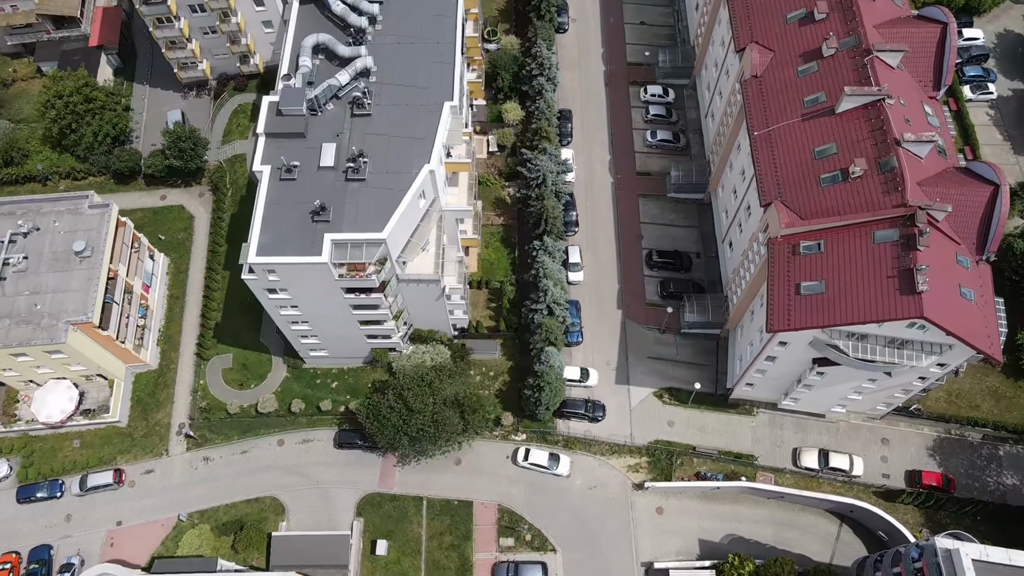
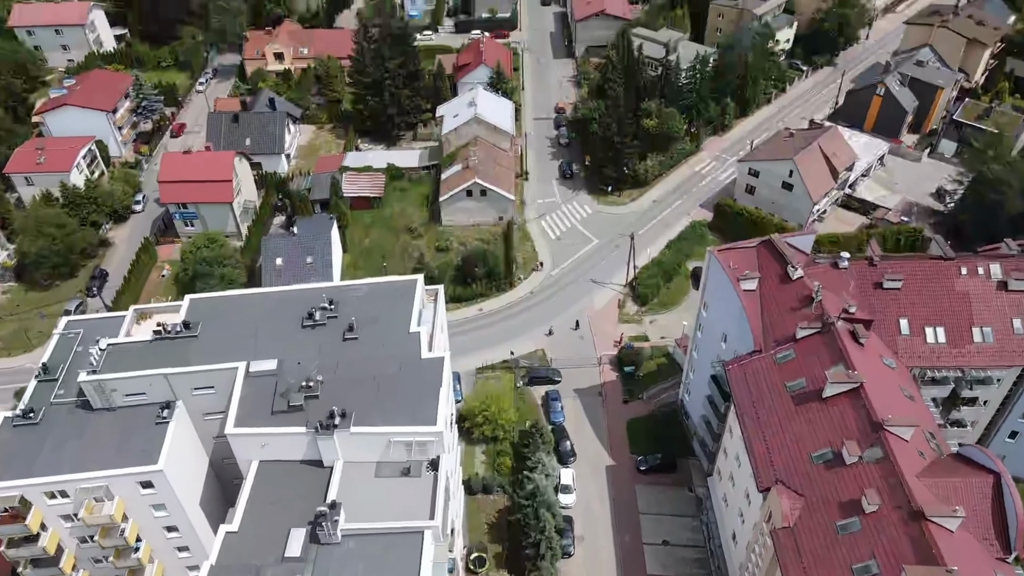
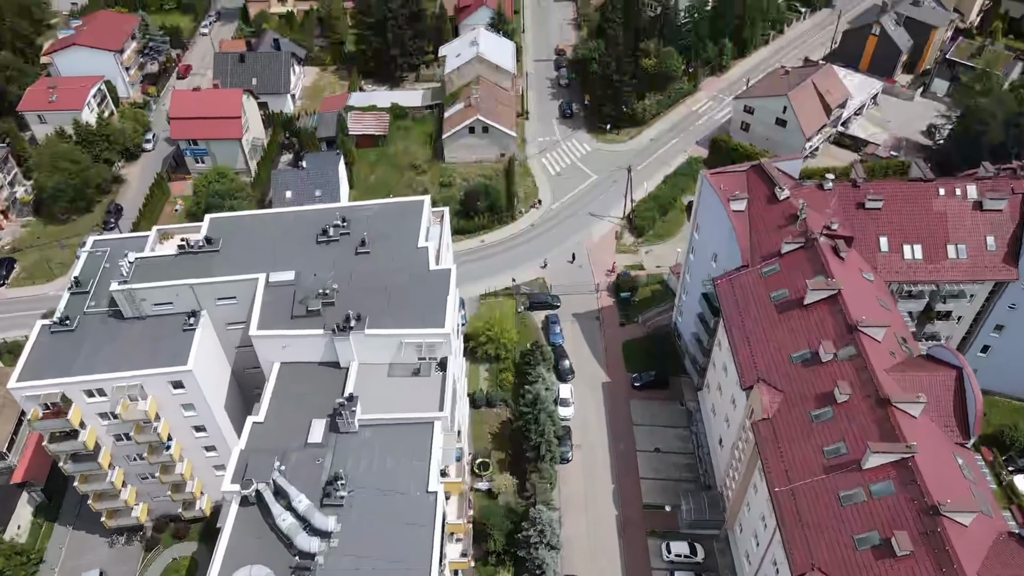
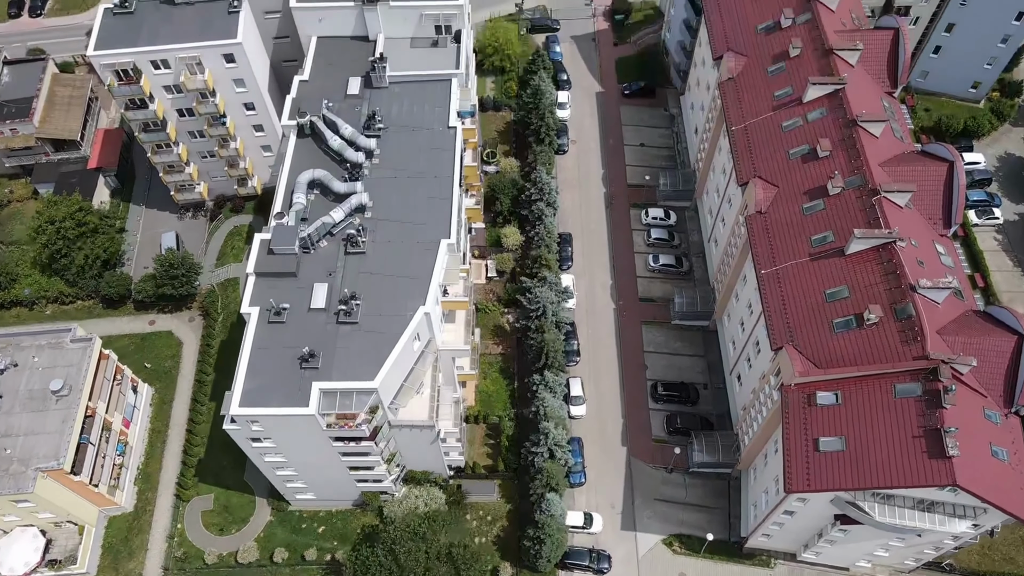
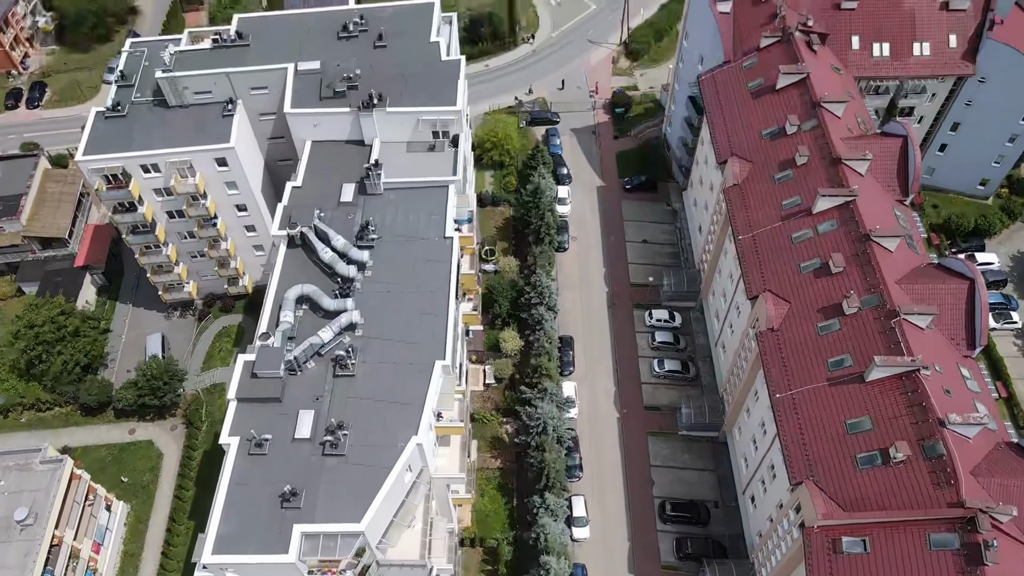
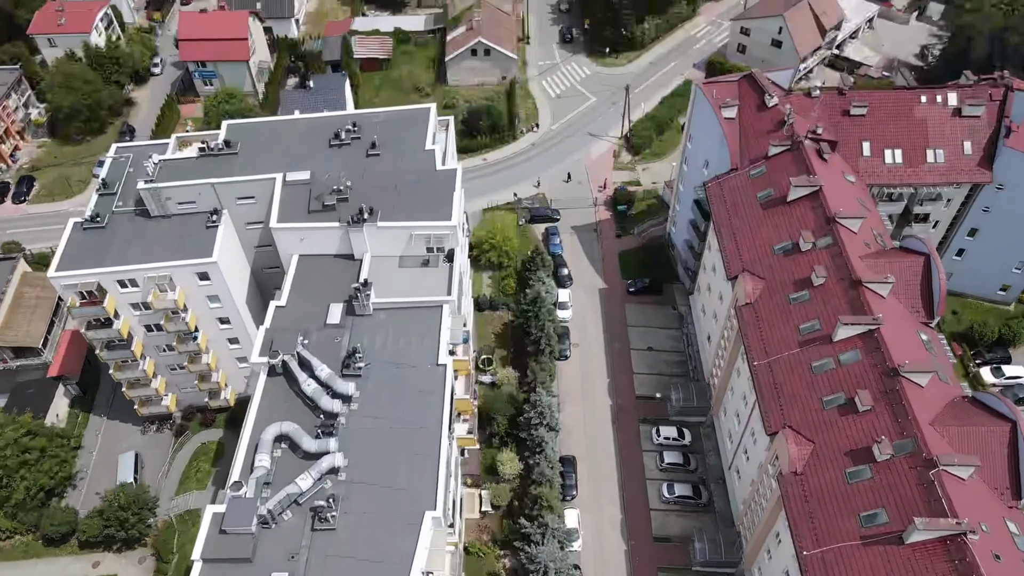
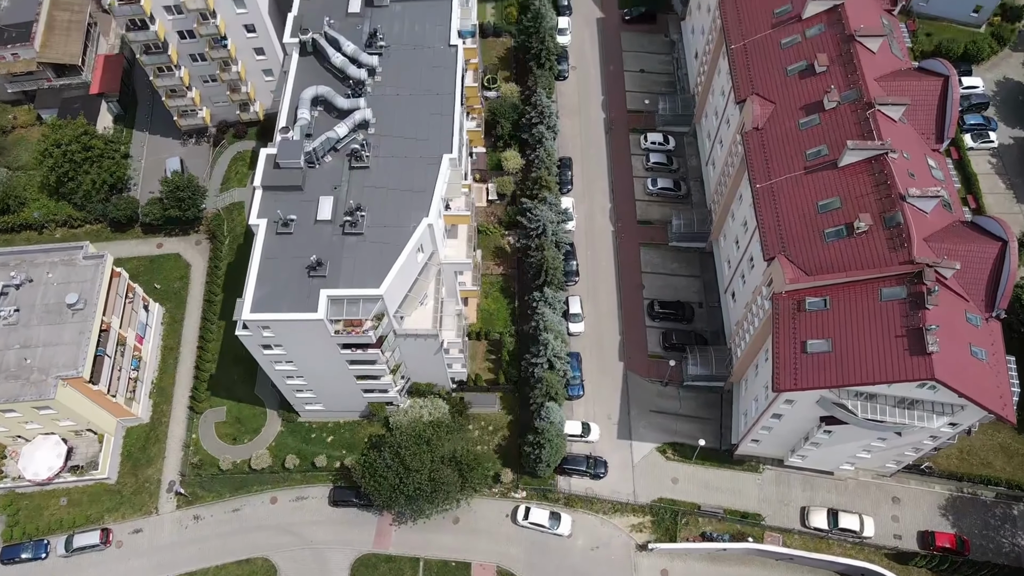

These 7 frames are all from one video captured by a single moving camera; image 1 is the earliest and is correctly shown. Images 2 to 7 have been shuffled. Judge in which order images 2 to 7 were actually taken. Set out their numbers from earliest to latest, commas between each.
7, 4, 5, 6, 3, 2
